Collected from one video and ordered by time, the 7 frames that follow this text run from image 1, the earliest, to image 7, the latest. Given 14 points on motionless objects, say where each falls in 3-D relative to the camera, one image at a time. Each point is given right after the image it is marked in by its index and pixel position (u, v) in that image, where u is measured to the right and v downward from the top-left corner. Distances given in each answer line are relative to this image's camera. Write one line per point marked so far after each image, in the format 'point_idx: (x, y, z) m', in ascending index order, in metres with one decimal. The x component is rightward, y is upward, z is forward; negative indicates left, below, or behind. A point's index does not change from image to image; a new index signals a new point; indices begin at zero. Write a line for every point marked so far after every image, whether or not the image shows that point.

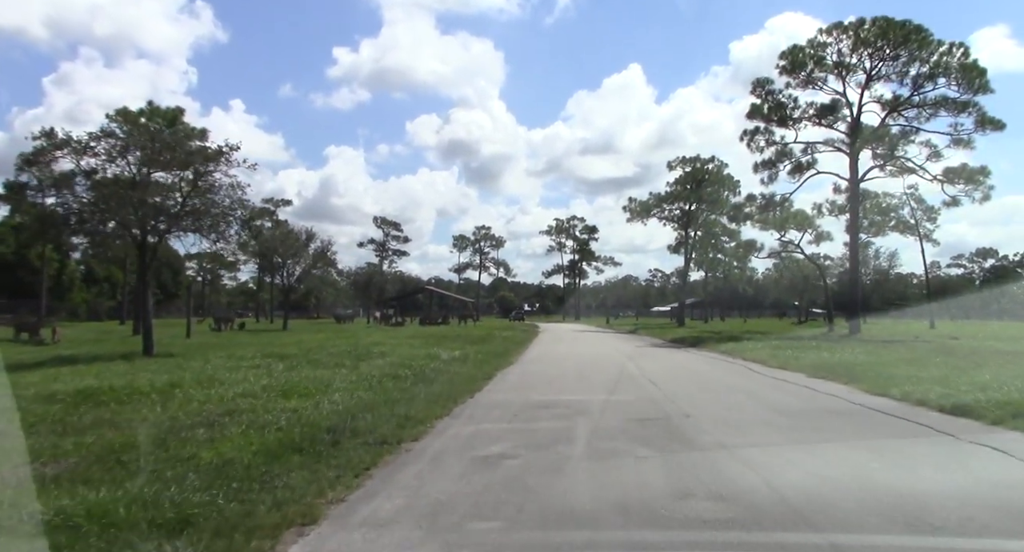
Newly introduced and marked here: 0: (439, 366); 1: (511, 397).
0: (-1.8, -2.3, +17.5) m
1: (0.0, -2.3, +12.7) m
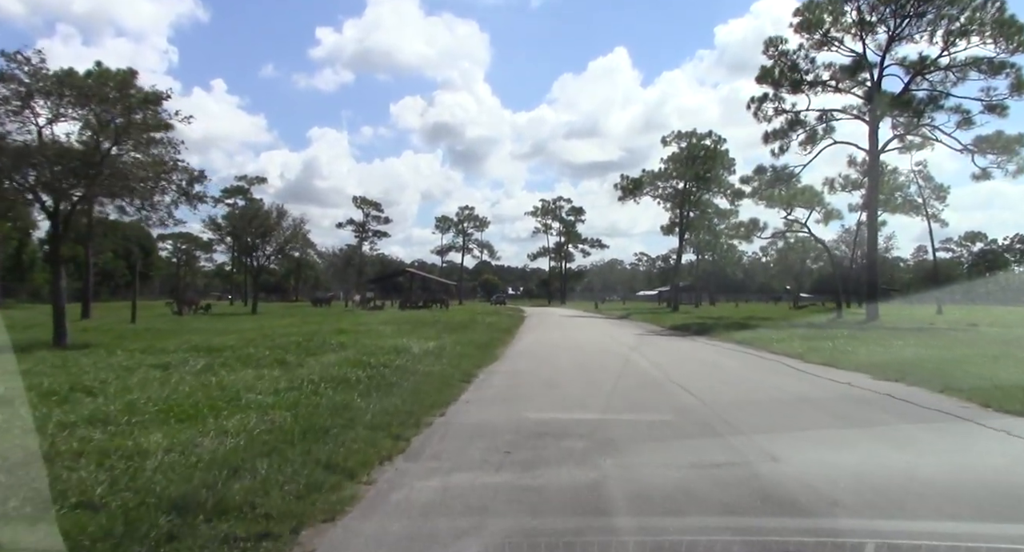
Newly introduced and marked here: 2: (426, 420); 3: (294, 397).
0: (-2.1, -1.8, +14.0) m
1: (-0.2, -1.9, +9.2) m
2: (-1.1, -1.8, +8.5) m
3: (-2.8, -1.6, +8.8) m
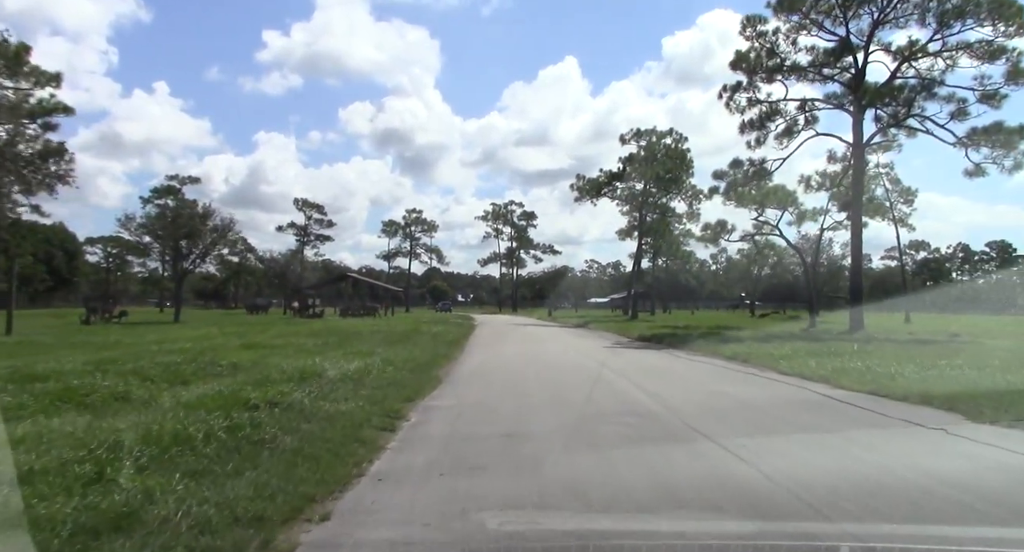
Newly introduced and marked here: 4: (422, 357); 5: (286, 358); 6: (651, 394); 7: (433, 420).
0: (-2.9, -1.7, +9.8) m
1: (-0.6, -1.8, +5.2) m
2: (-1.5, -1.7, +4.4) m
3: (-3.2, -1.5, +4.6) m
4: (-2.3, -2.1, +17.7) m
5: (-5.2, -1.9, +16.1) m
6: (+3.7, -3.0, +17.7) m
7: (-1.0, -1.9, +9.1) m
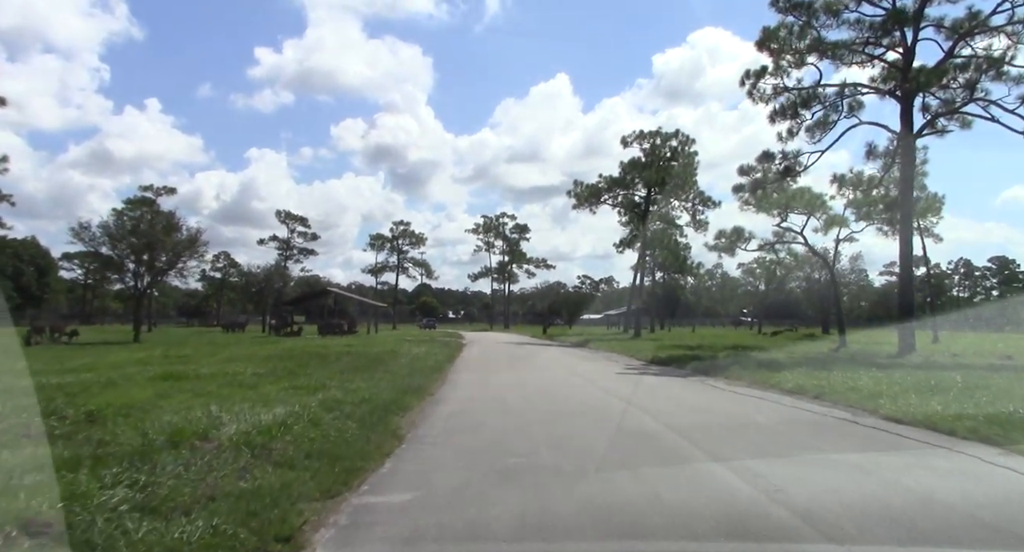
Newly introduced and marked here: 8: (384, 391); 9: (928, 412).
0: (-2.9, -1.7, +5.3) m
1: (-0.6, -1.6, +0.7) m
2: (-1.4, -1.5, -0.1) m
3: (-3.1, -1.3, +0.1) m
4: (-2.4, -2.3, +13.2) m
5: (-5.3, -2.0, +11.6) m
6: (+3.6, -3.2, +13.2) m
7: (-1.0, -1.9, +4.6) m
8: (-2.7, -2.2, +13.3) m
9: (+8.5, -2.8, +14.2) m
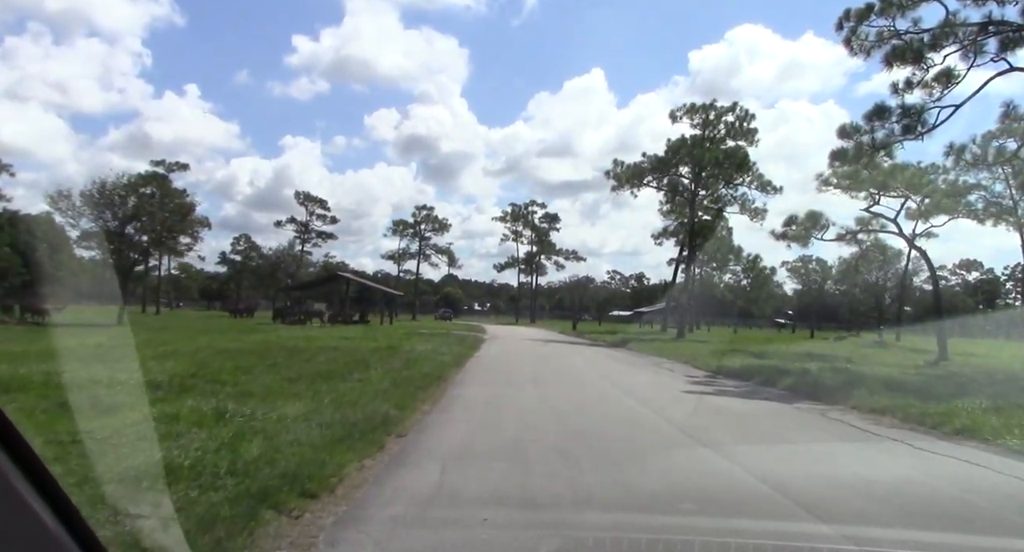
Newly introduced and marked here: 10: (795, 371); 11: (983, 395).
0: (-2.9, -1.3, -0.4) m
1: (-0.8, -1.3, -5.0) m
2: (-1.6, -1.2, -5.8) m
3: (-3.3, -0.9, -5.5) m
4: (-2.2, -1.8, +7.5) m
5: (-5.0, -1.4, +6.0) m
6: (+3.8, -2.9, +7.3) m
7: (-1.1, -1.5, -1.1) m
8: (-2.4, -1.7, +7.7) m
9: (+8.8, -2.6, +8.1) m
10: (+7.9, -2.7, +19.2) m
11: (+10.2, -2.5, +14.8) m
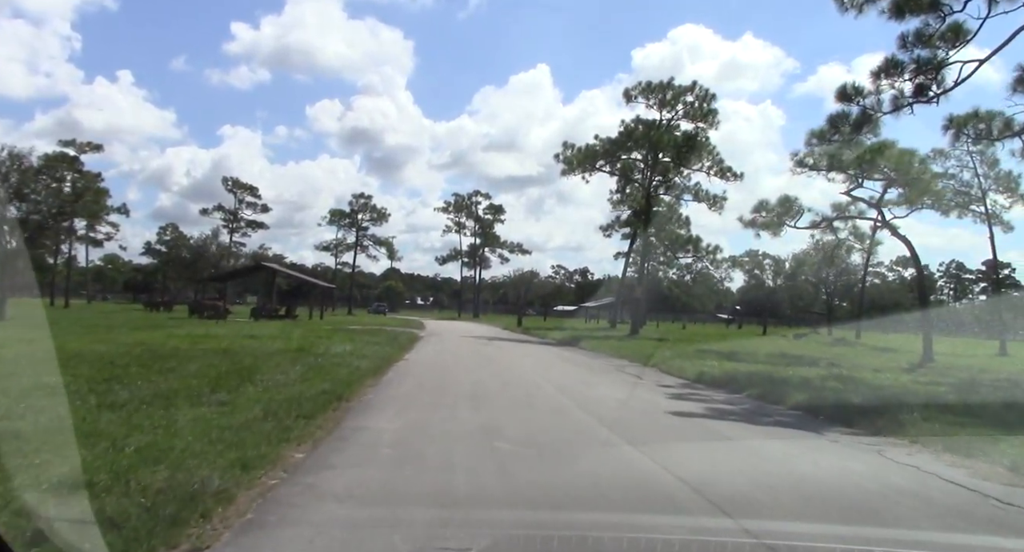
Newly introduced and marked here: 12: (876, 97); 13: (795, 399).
0: (-2.8, -1.0, -4.5) m
1: (-0.3, -1.1, -9.0) m
2: (-1.1, -1.0, -9.8) m
3: (-2.8, -0.7, -9.7) m
4: (-2.7, -1.5, +3.4) m
5: (-5.4, -1.2, +1.7) m
6: (+3.3, -2.7, +3.7) m
7: (-0.9, -1.3, -5.1) m
8: (-2.9, -1.4, +3.6) m
9: (+8.2, -2.4, +4.9) m
10: (+6.4, -2.4, +15.9) m
11: (+9.0, -2.3, +11.7) m
12: (+9.3, +4.6, +17.4) m
13: (+5.4, -2.4, +13.3) m
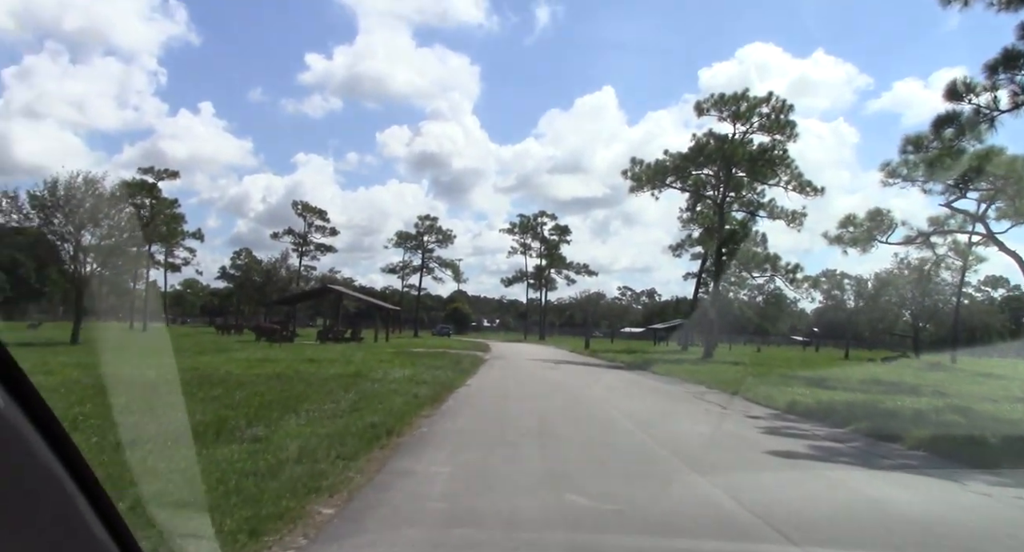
0: (-3.3, -0.9, -5.5) m
1: (-1.2, -0.8, -10.2) m
2: (-2.1, -0.7, -10.9) m
3: (-3.8, -0.4, -10.6) m
4: (-2.4, -1.6, +2.4) m
5: (-5.3, -1.2, +1.0) m
6: (+3.5, -2.7, +2.1) m
7: (-1.4, -1.1, -6.3) m
8: (-2.6, -1.5, +2.6) m
9: (+8.5, -2.5, +2.8) m
10: (+7.8, -2.8, +13.9) m
11: (+10.0, -2.6, +9.5) m
12: (+10.8, +4.2, +15.3) m
13: (+6.5, -2.7, +11.4) m
